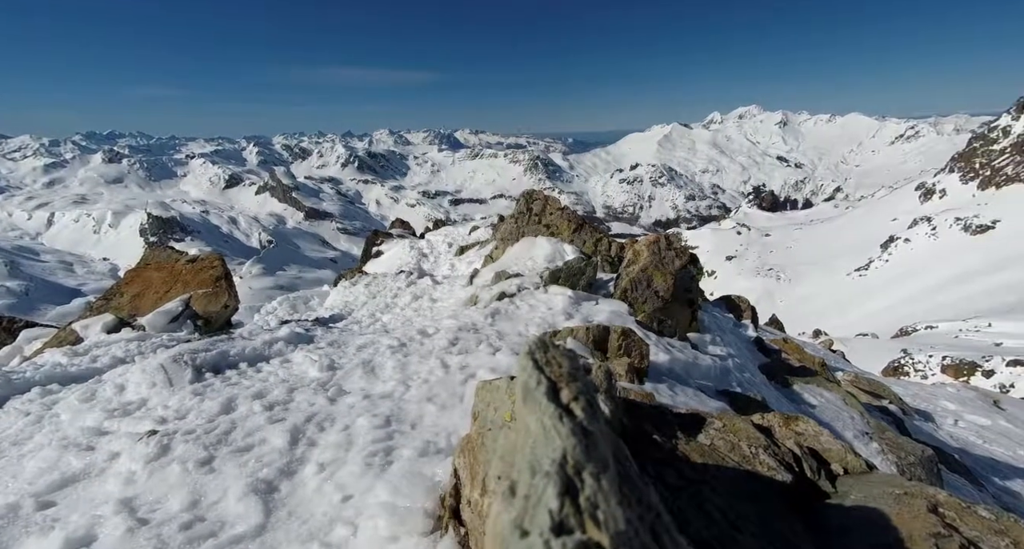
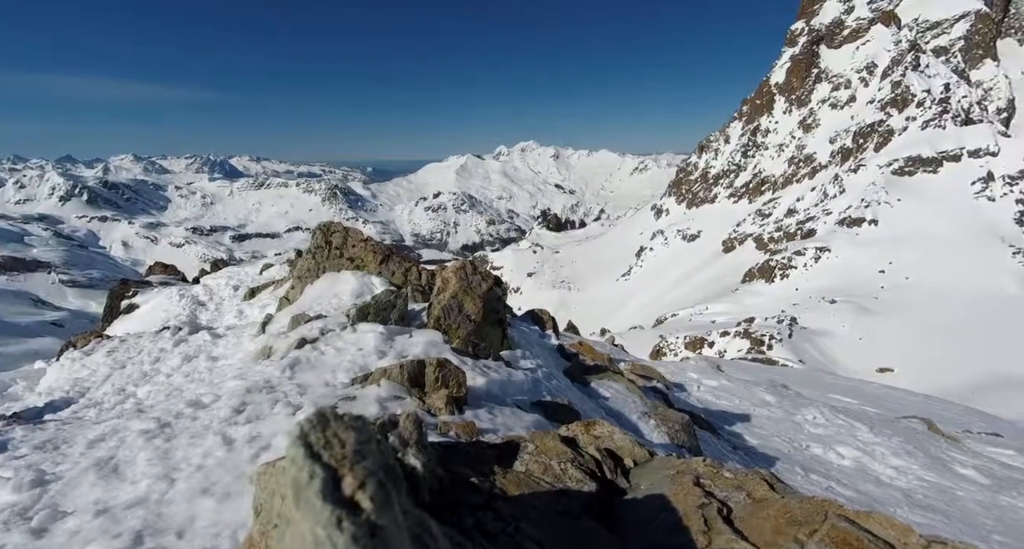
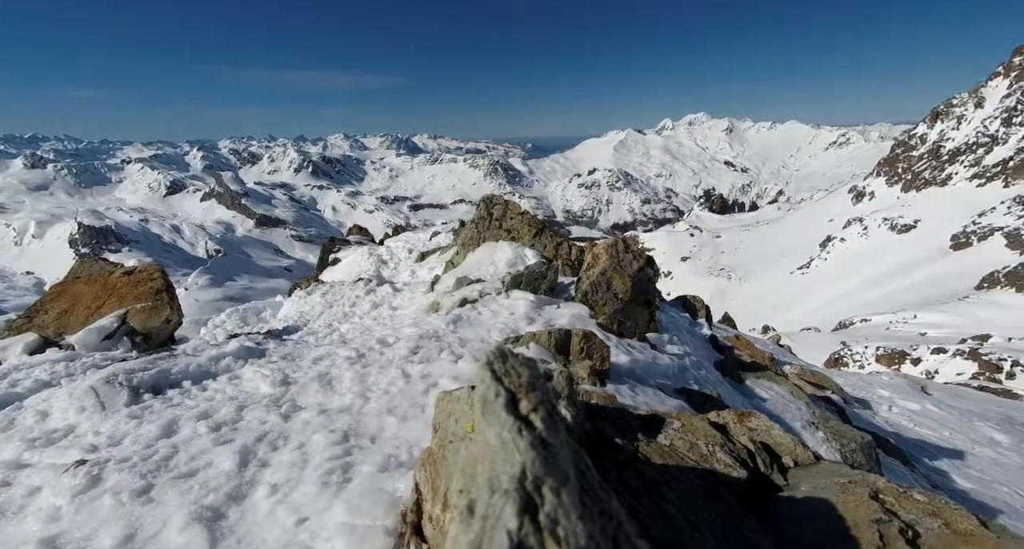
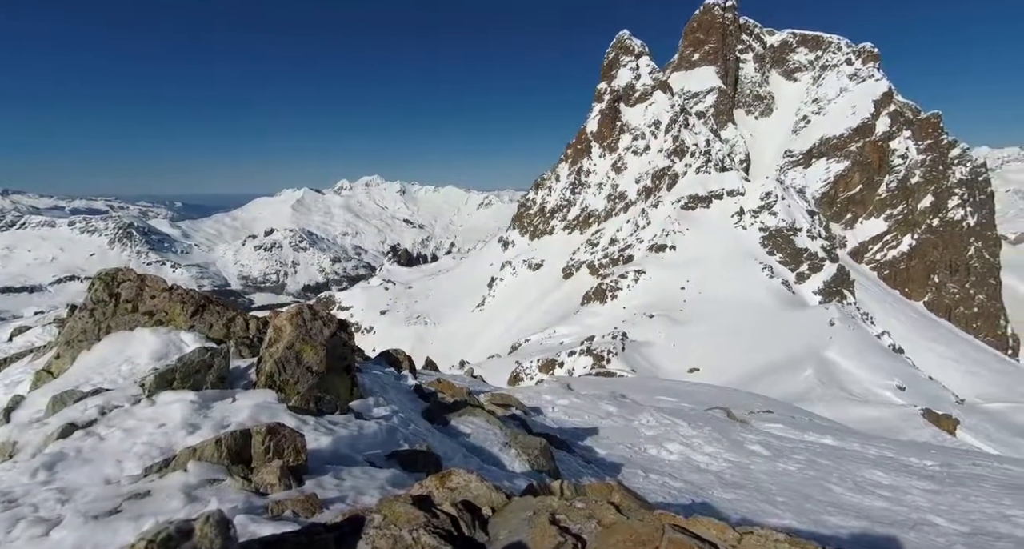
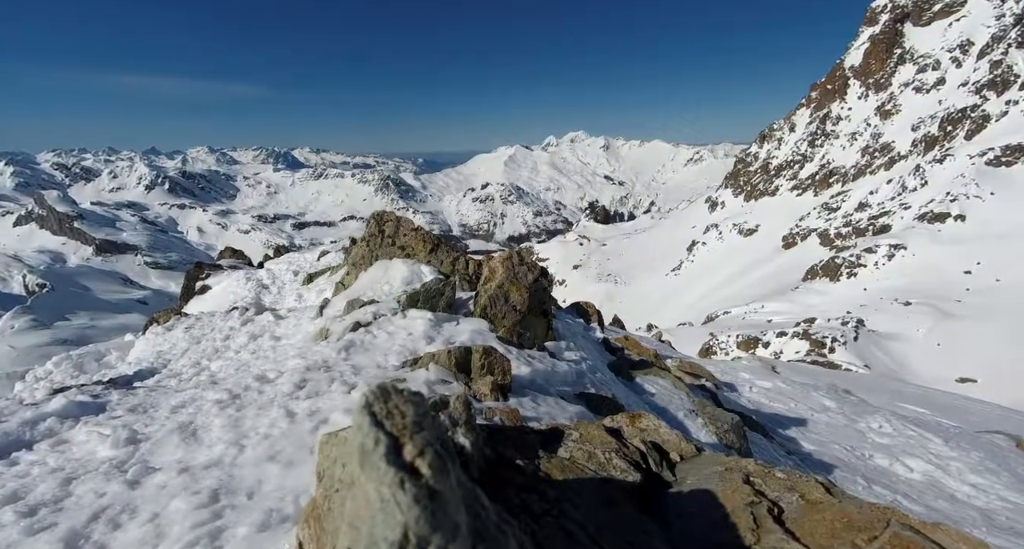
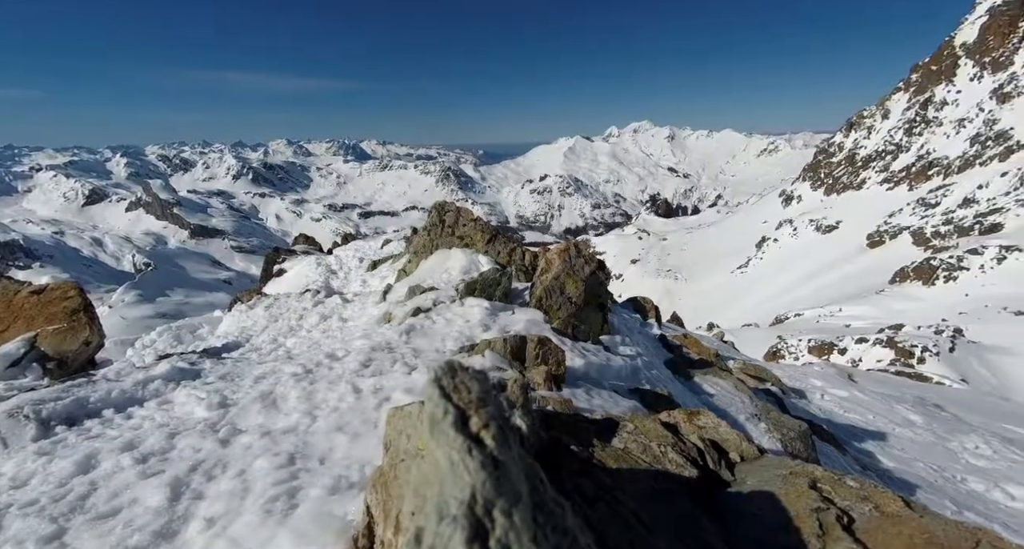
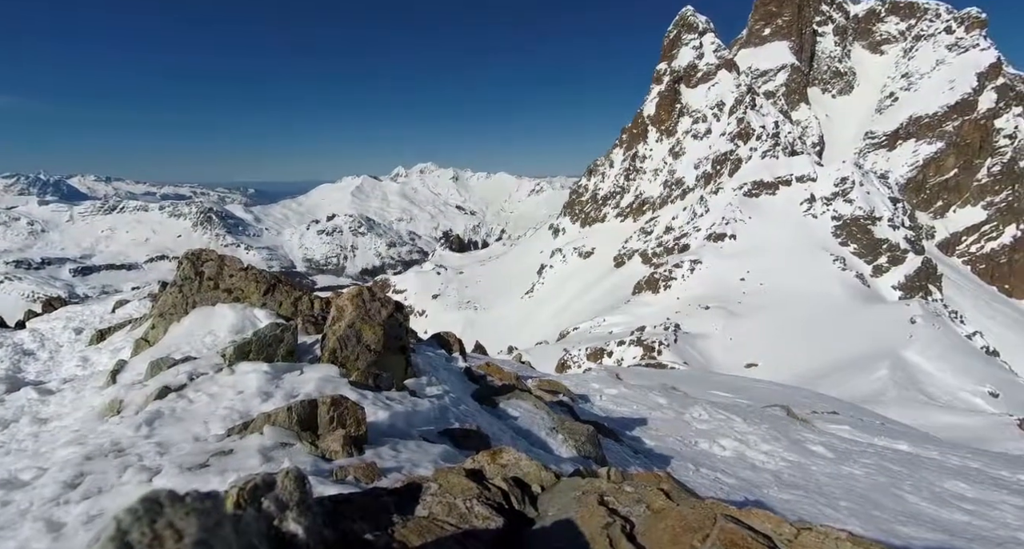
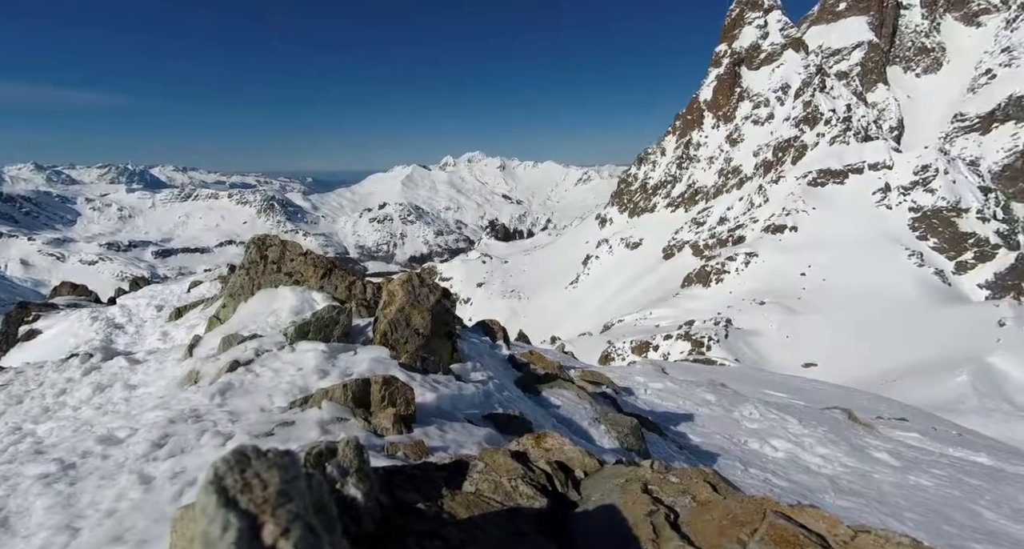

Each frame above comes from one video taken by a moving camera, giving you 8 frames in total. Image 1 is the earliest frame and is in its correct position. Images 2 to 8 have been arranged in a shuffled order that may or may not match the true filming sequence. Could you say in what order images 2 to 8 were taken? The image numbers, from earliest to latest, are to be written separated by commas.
3, 6, 5, 2, 8, 7, 4
